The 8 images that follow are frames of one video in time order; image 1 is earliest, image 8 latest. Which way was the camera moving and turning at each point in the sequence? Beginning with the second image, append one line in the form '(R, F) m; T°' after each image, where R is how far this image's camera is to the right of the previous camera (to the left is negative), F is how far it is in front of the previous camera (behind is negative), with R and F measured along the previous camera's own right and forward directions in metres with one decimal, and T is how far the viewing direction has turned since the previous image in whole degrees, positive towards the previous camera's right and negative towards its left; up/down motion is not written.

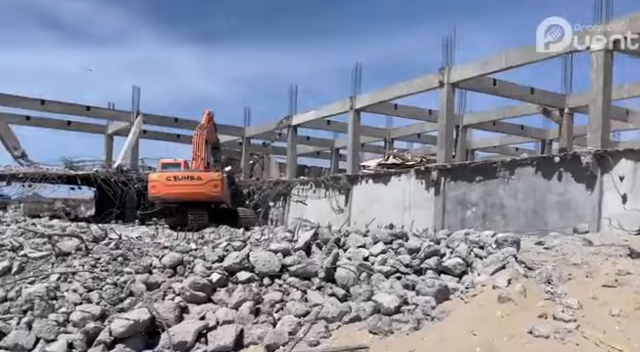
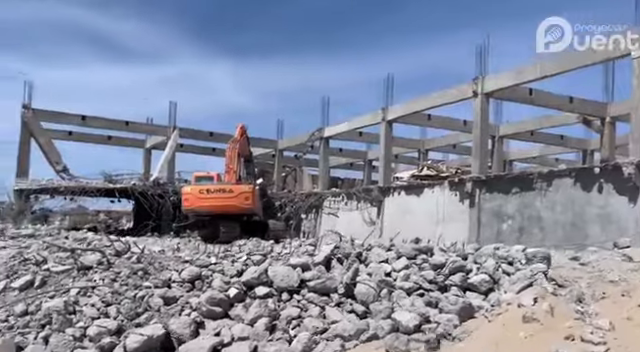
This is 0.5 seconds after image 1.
(+0.3, +0.1) m; -4°
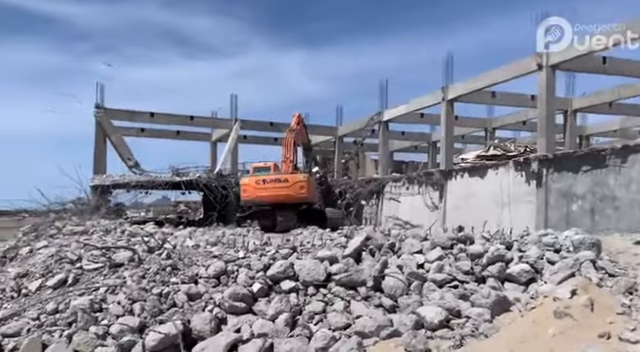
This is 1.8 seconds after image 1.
(+0.7, +0.3) m; -8°
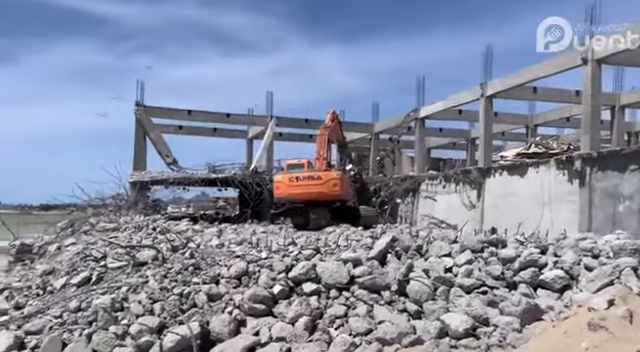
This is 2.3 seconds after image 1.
(+0.2, +0.2) m; -4°
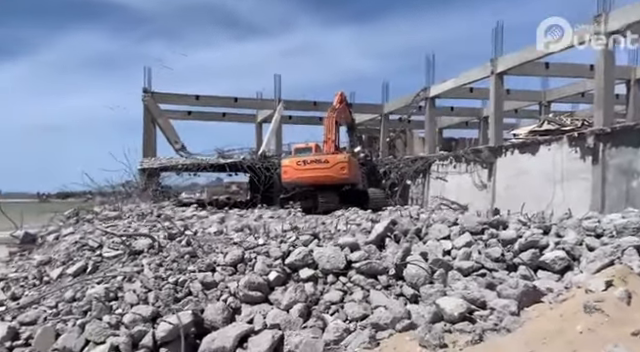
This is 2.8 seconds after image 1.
(+0.3, +0.1) m; -2°
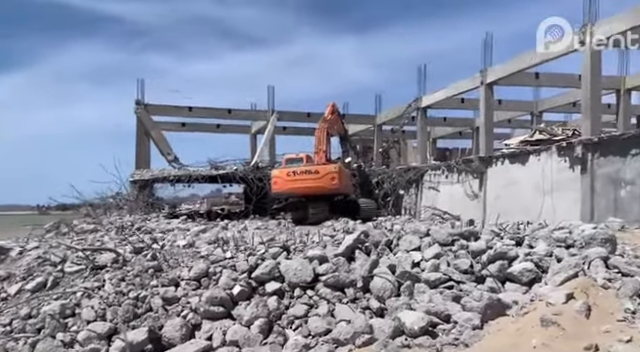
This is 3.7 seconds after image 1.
(+0.4, 0.0) m; 0°
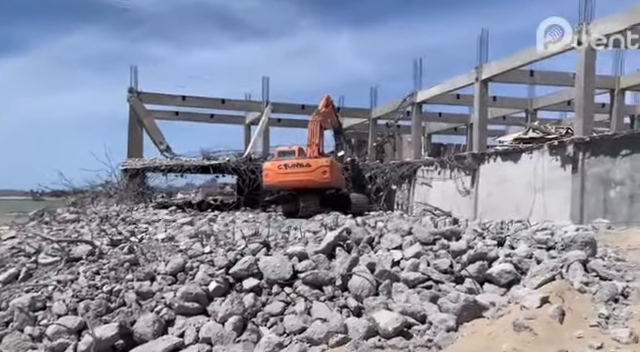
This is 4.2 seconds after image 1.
(+0.2, 0.0) m; 0°
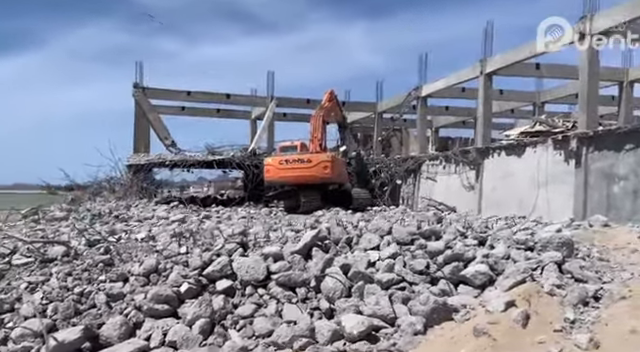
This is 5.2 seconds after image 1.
(+0.5, +0.1) m; -2°
